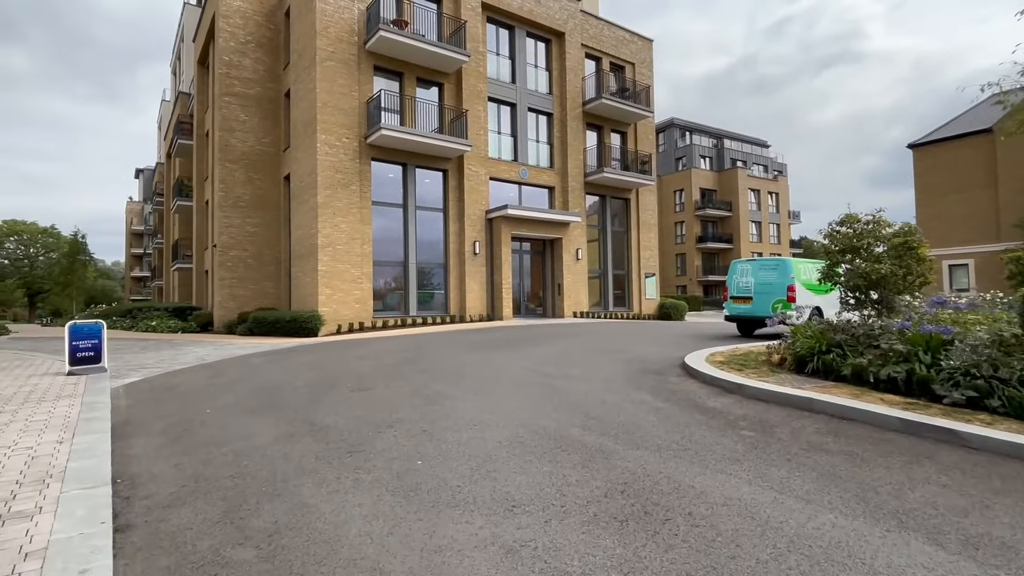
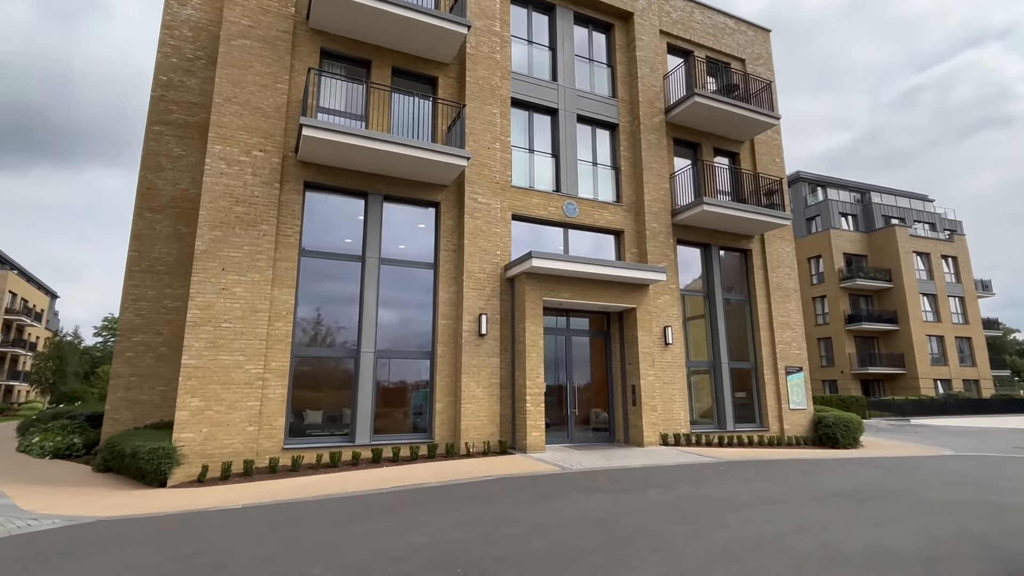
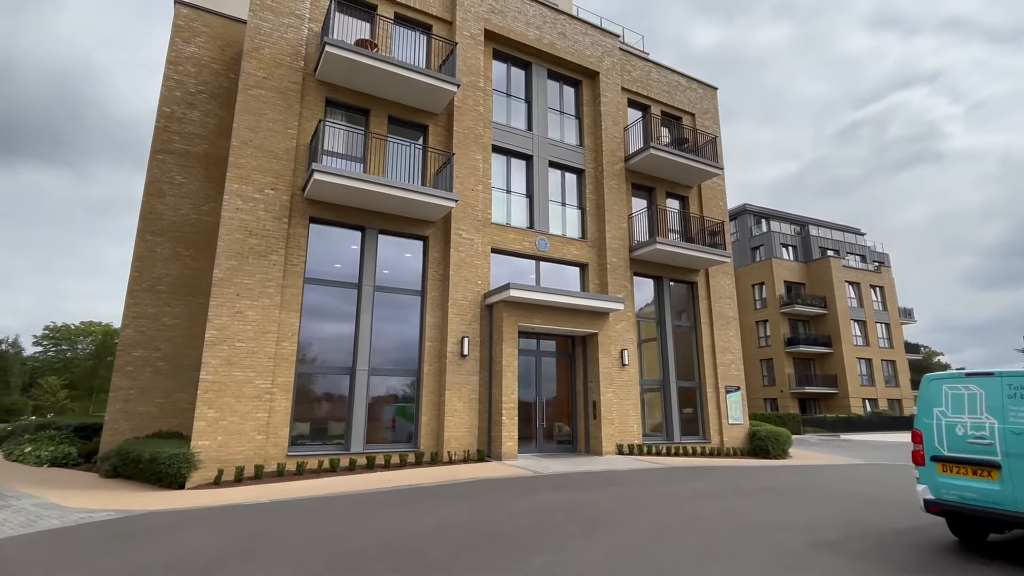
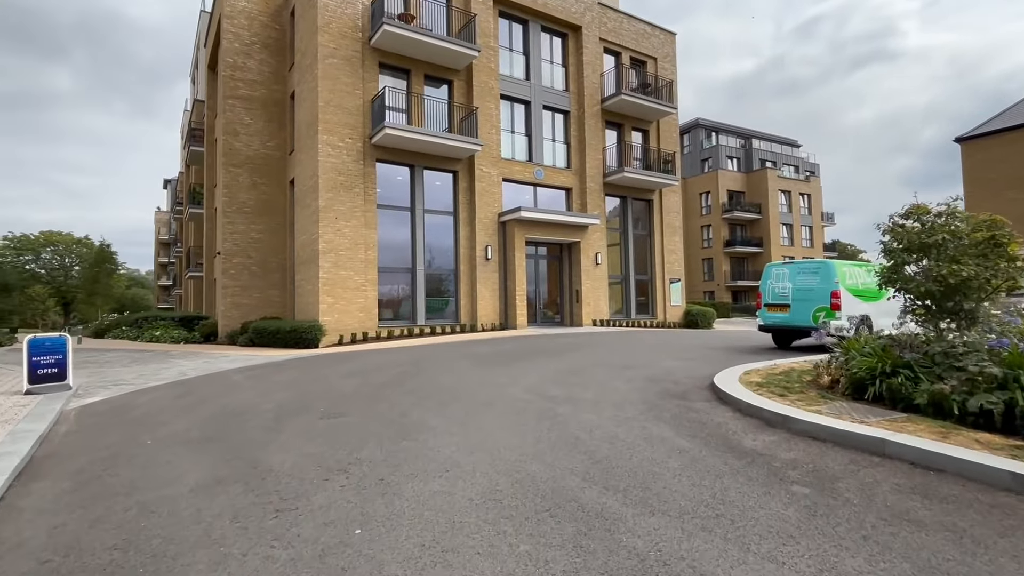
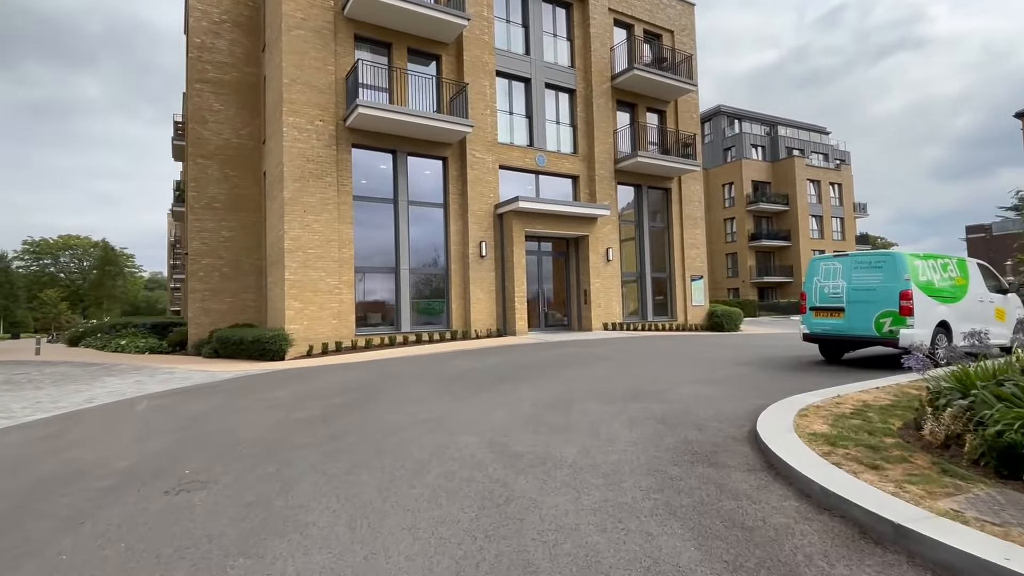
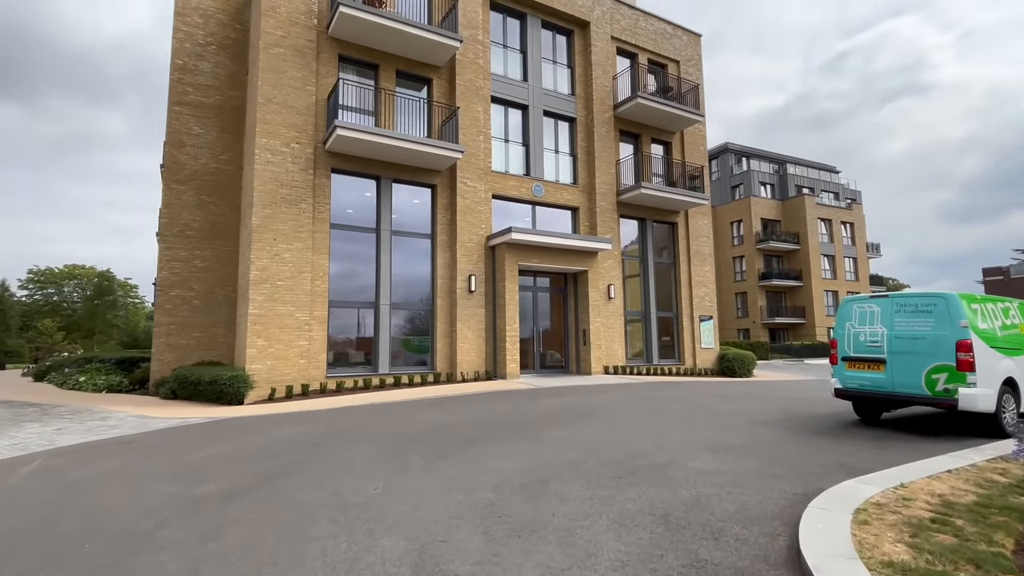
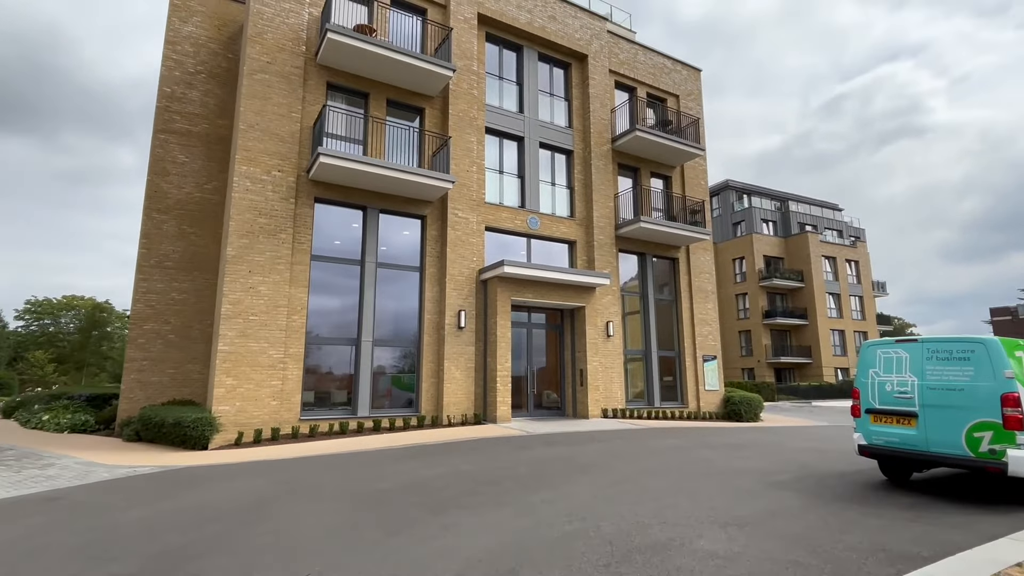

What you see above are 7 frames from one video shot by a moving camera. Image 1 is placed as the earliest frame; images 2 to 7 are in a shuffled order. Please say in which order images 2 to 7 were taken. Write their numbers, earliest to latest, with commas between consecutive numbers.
4, 5, 6, 7, 3, 2
